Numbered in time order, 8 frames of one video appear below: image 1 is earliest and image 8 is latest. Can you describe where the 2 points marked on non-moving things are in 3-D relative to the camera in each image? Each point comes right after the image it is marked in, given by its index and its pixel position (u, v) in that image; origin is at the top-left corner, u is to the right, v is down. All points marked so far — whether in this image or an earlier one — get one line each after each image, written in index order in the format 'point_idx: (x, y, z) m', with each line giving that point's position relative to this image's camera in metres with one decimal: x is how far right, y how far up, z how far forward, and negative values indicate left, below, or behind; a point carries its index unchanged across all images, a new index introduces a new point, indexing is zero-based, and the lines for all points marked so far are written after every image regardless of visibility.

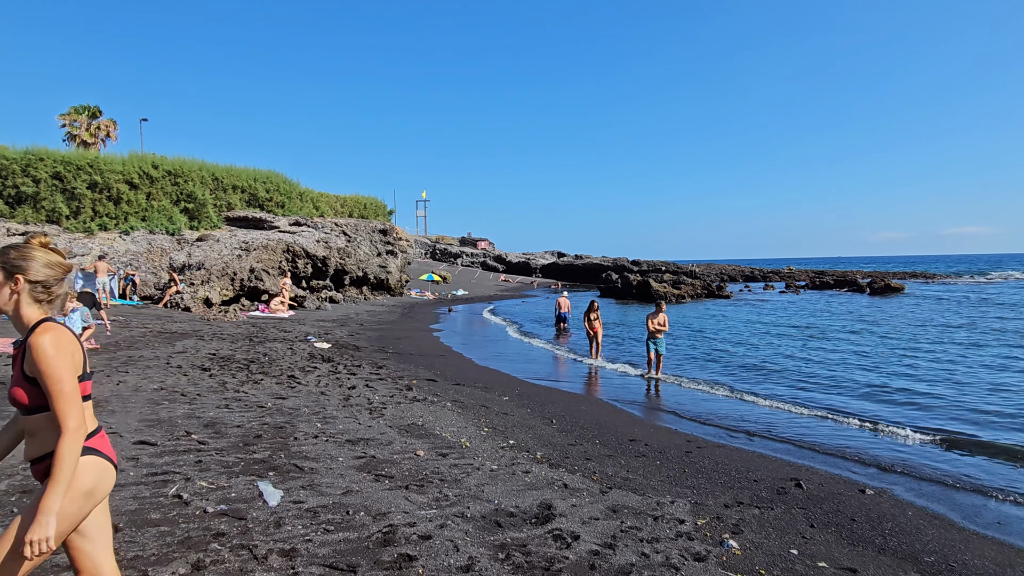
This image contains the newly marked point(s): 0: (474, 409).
0: (-0.5, -1.4, +7.1) m
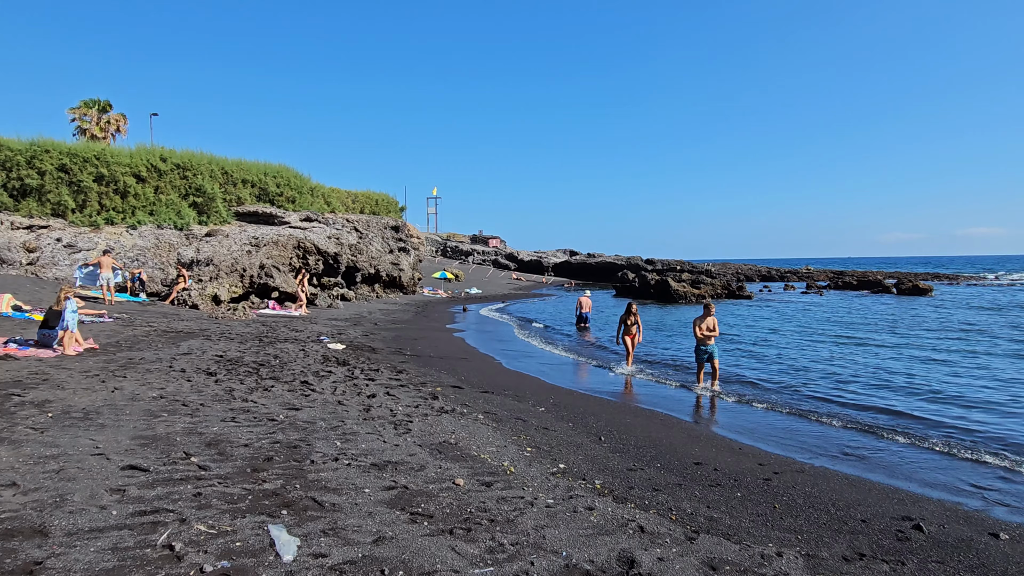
0: (0.0, -1.4, +6.3) m
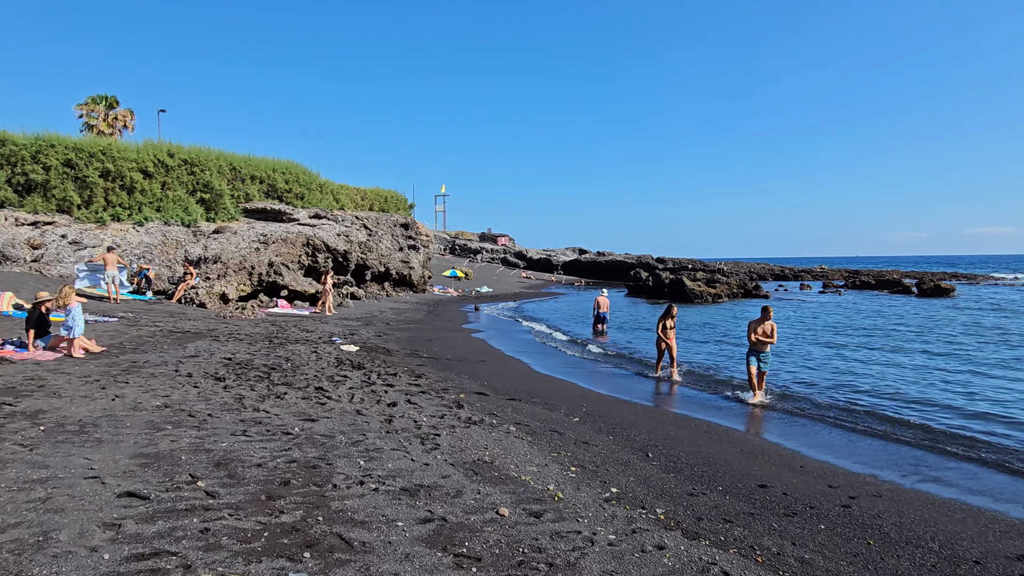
0: (+0.3, -1.4, +5.8) m
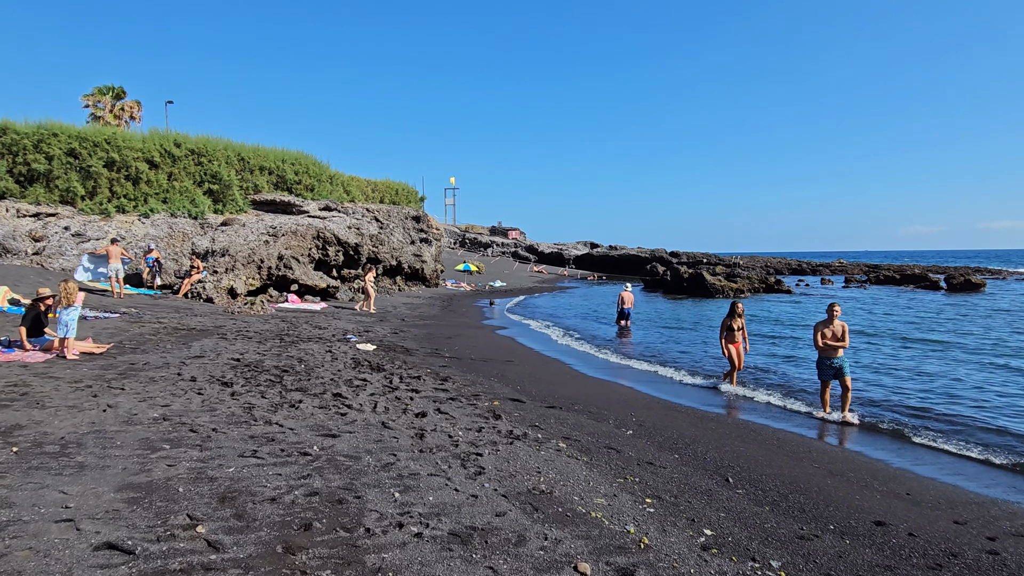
0: (+0.7, -1.4, +5.0) m
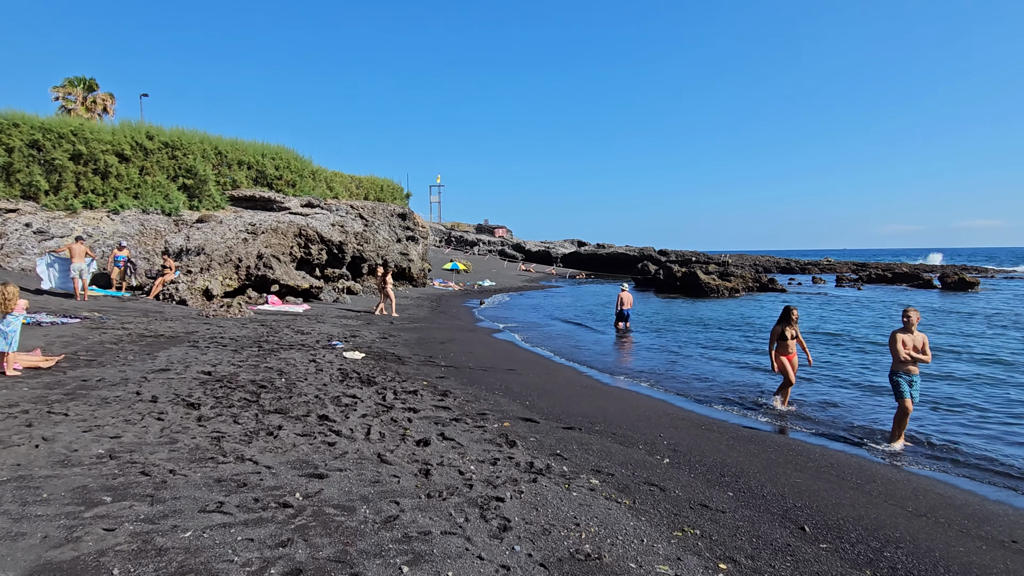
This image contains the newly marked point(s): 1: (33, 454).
0: (+0.9, -1.4, +4.1) m
1: (-3.1, -1.1, +4.0) m
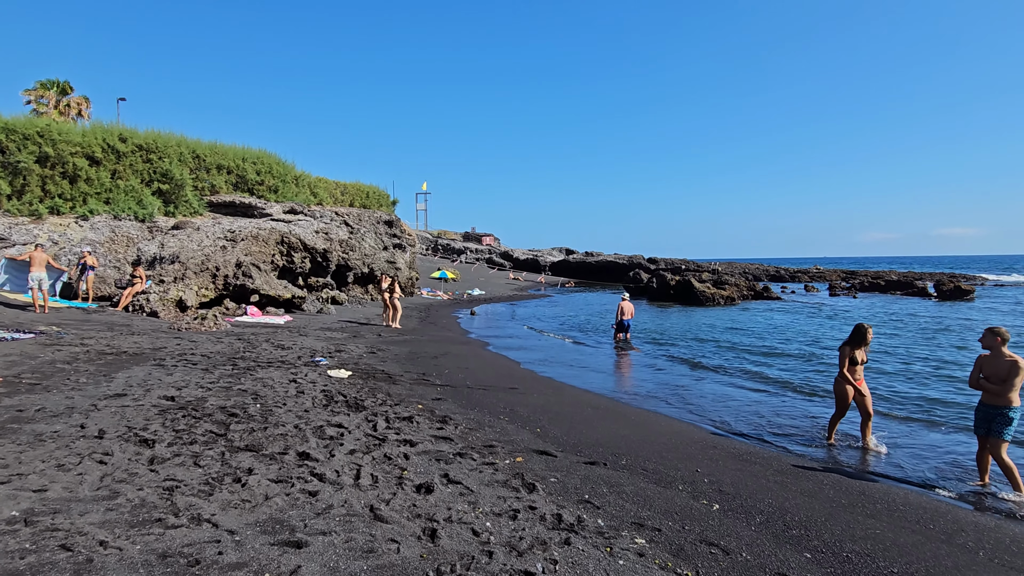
0: (+1.0, -1.5, +3.3) m
1: (-3.0, -1.2, +3.1) m
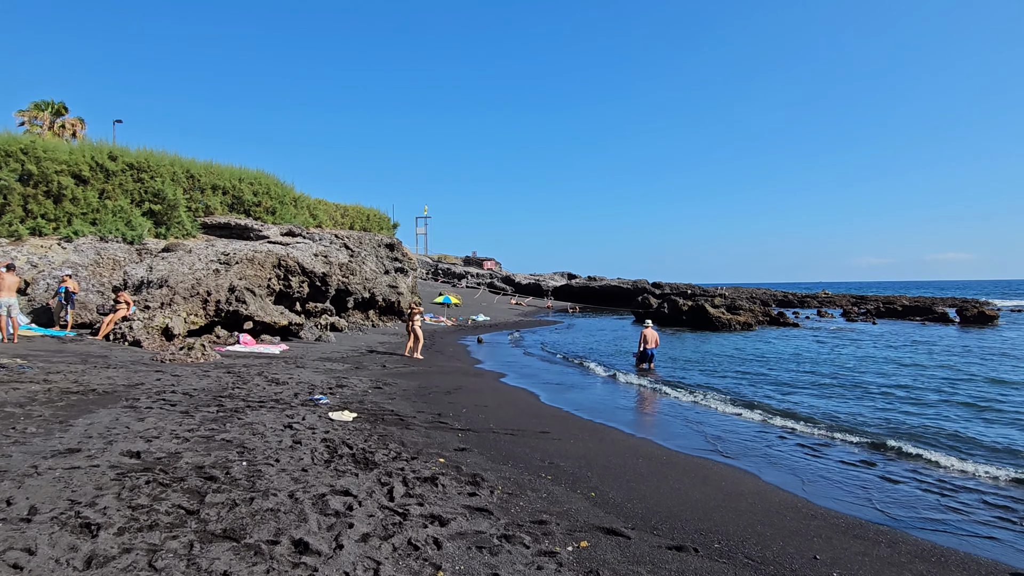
0: (+1.4, -1.6, +2.1) m
1: (-2.6, -1.3, +1.9) m
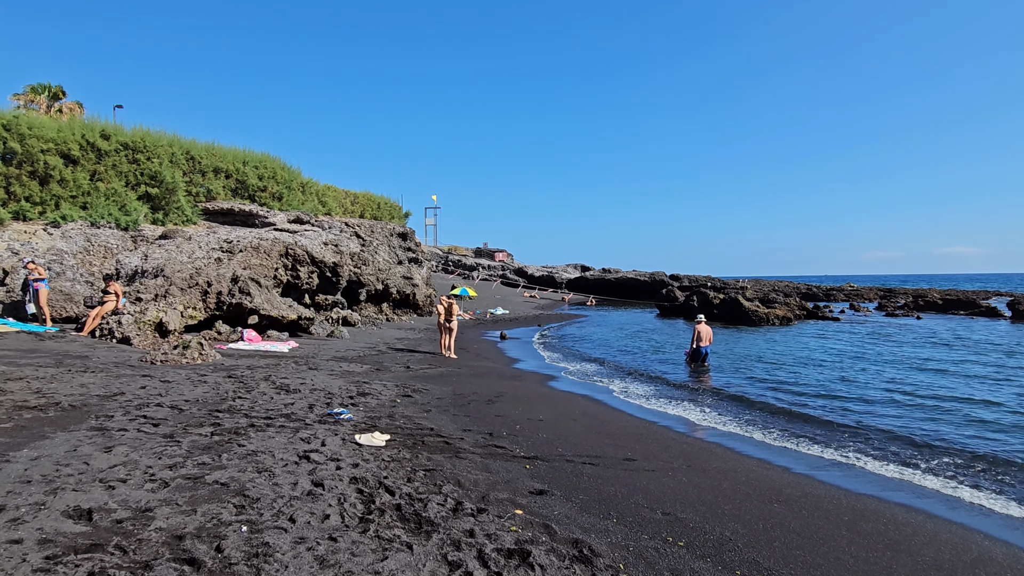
0: (+2.1, -1.5, +0.5) m
1: (-1.9, -1.2, +0.3) m
